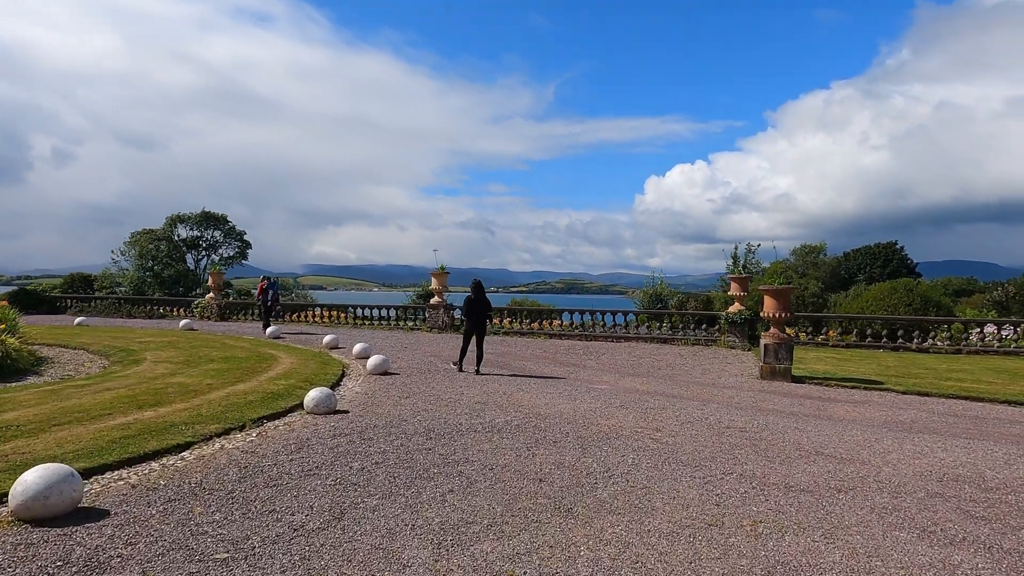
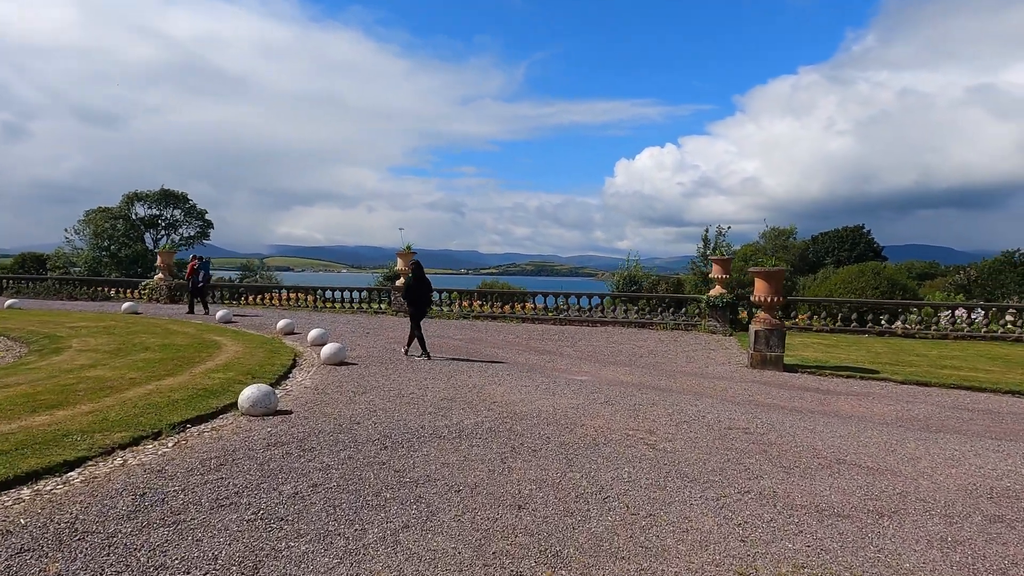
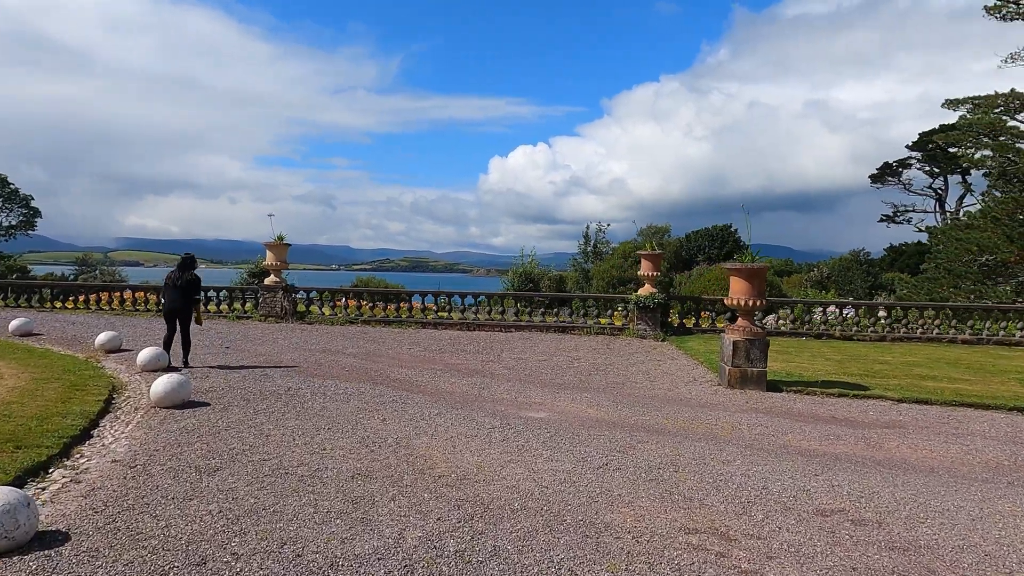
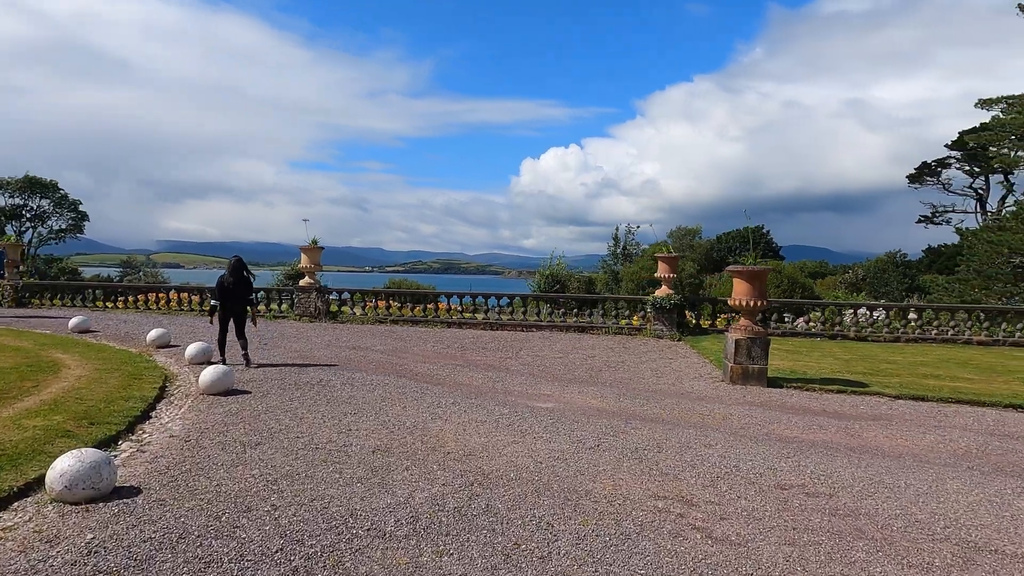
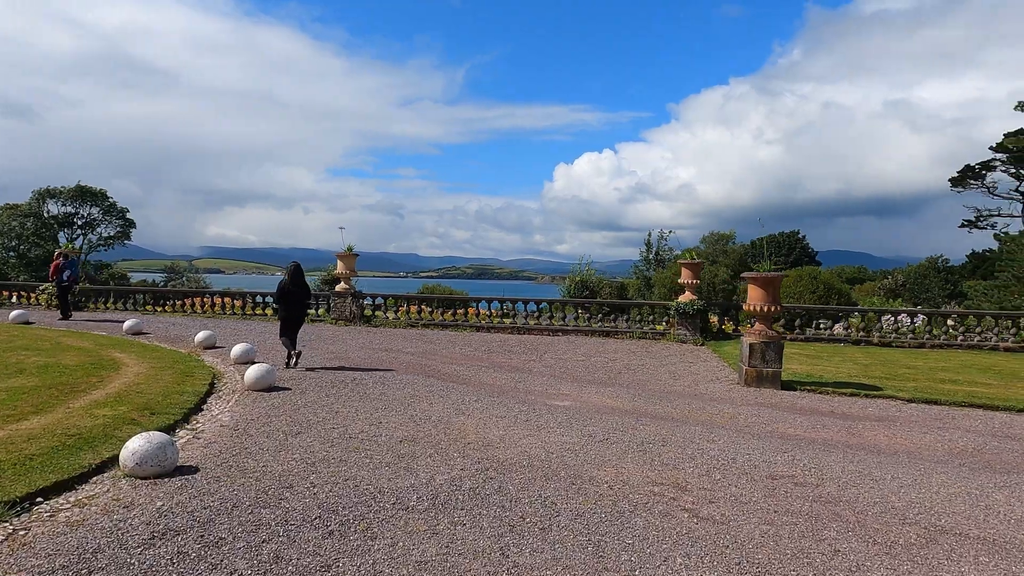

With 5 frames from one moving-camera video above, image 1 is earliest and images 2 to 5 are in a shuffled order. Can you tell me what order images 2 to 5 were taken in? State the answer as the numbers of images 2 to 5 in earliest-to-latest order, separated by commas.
2, 5, 4, 3
